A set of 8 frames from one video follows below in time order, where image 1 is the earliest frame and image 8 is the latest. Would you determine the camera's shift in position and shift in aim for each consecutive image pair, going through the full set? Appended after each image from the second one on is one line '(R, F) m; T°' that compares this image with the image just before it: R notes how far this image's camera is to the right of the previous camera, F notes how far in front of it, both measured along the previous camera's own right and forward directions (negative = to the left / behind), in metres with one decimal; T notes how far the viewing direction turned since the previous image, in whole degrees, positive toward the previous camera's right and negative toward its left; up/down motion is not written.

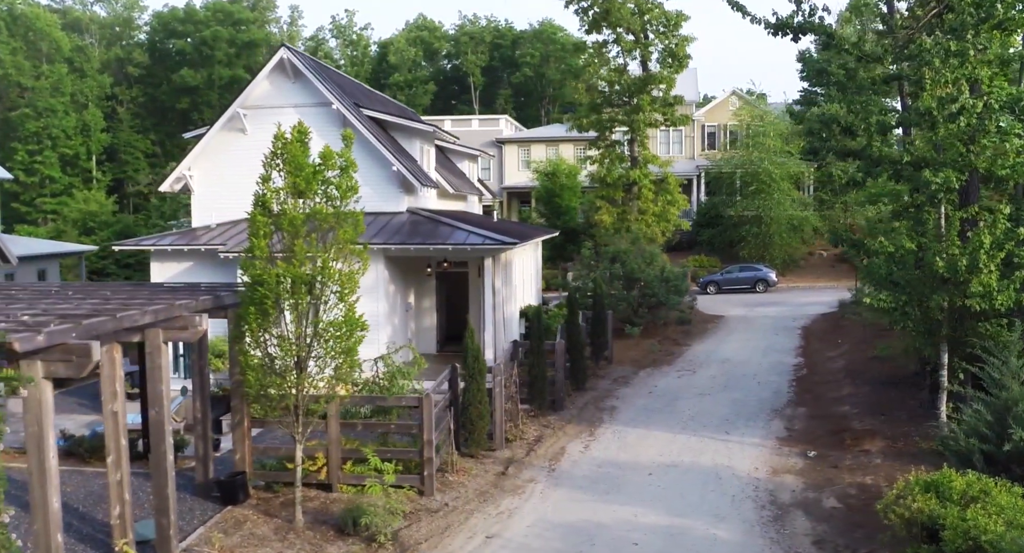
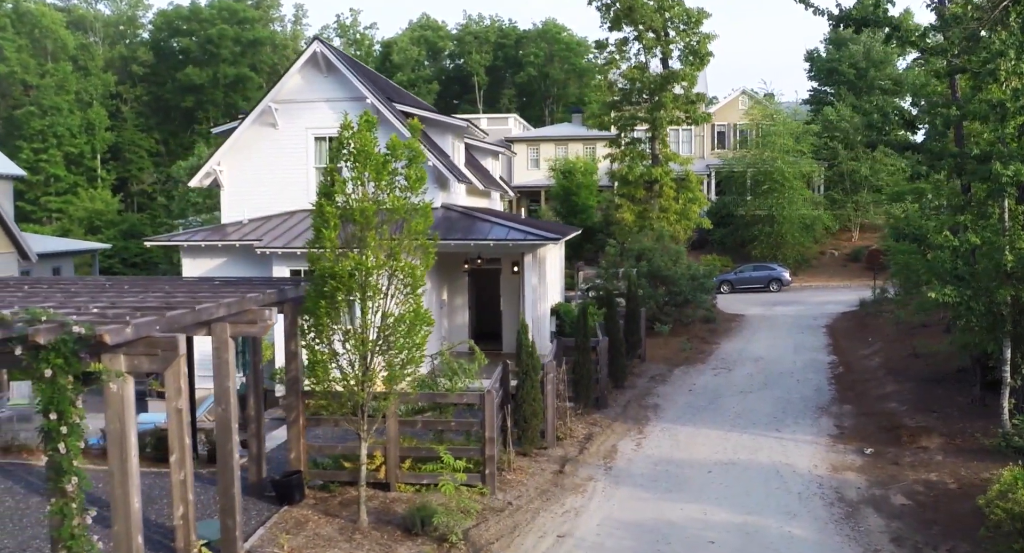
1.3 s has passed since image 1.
(-1.0, +0.2) m; +1°
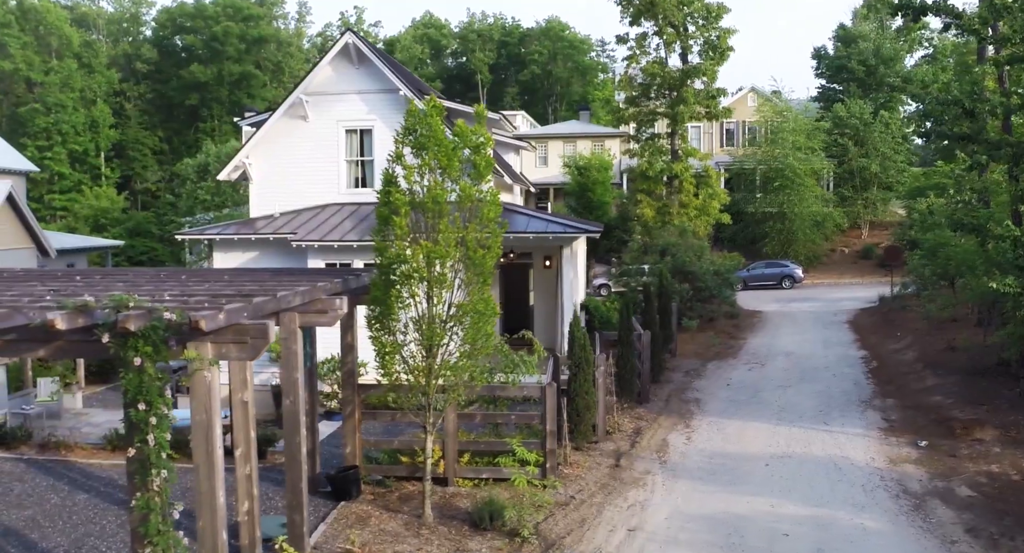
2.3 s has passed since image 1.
(-0.9, +0.2) m; +1°
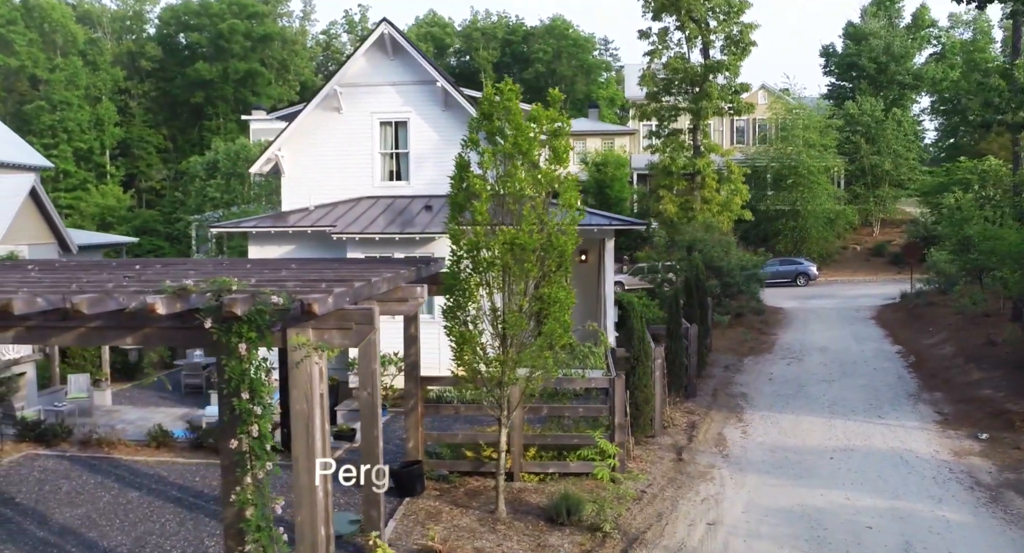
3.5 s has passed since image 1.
(-1.0, +0.3) m; +1°
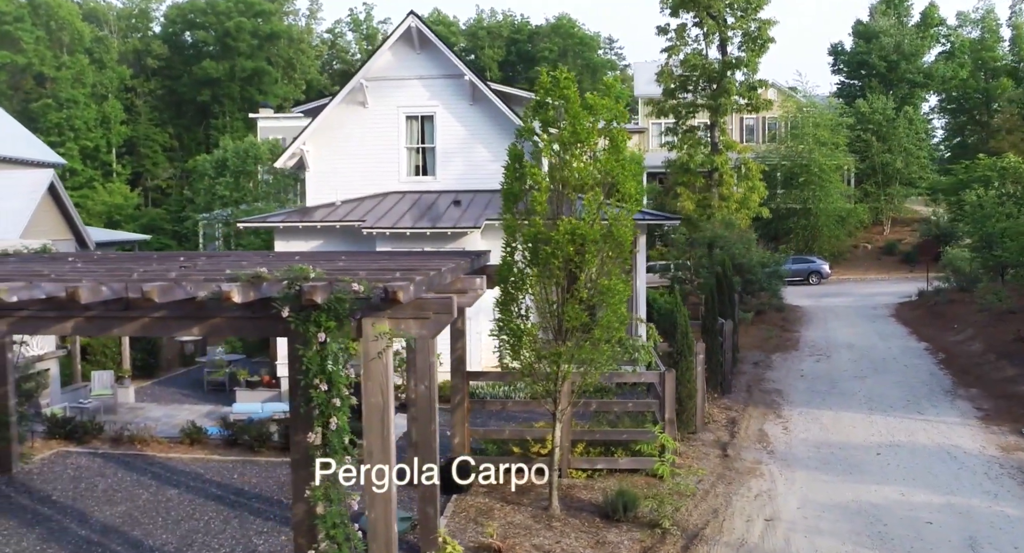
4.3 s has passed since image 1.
(-0.7, +0.2) m; 0°
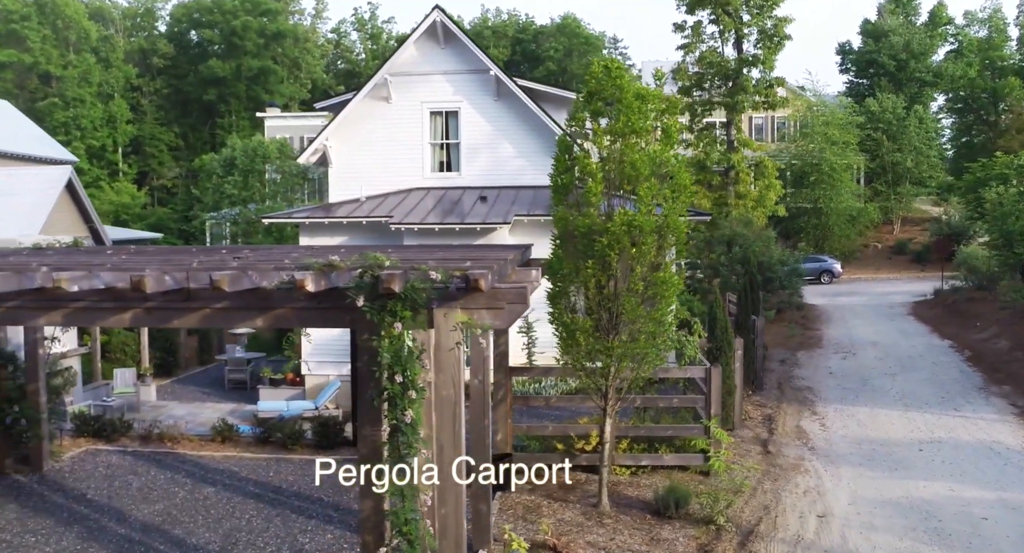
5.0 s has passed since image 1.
(-0.6, +0.2) m; 0°
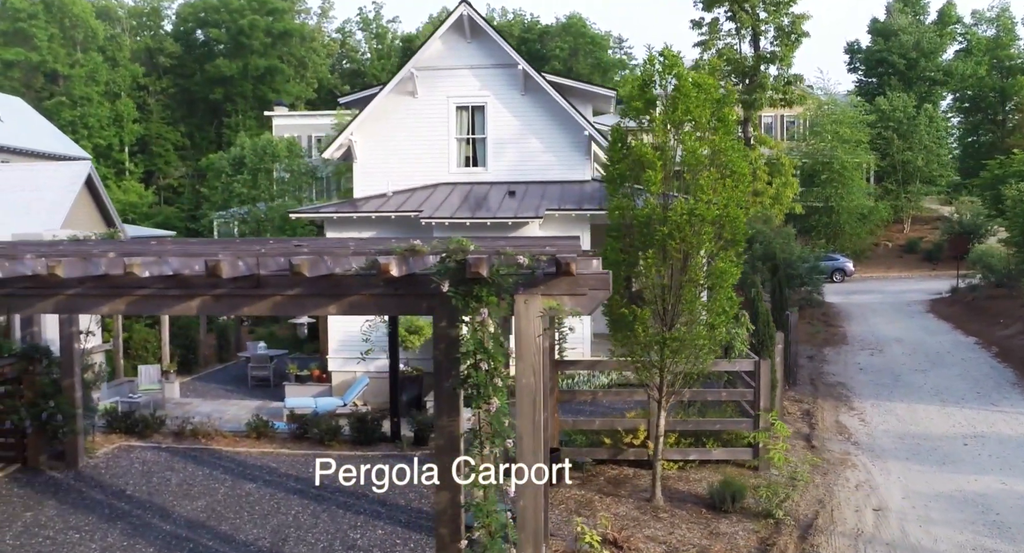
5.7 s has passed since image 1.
(-0.6, +0.1) m; 0°
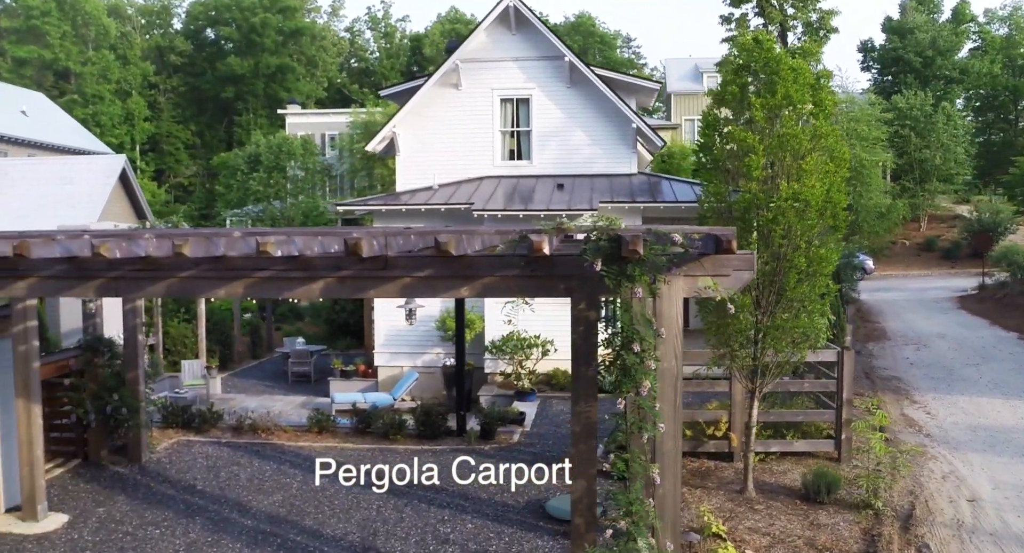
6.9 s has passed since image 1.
(-1.0, +0.2) m; +1°
